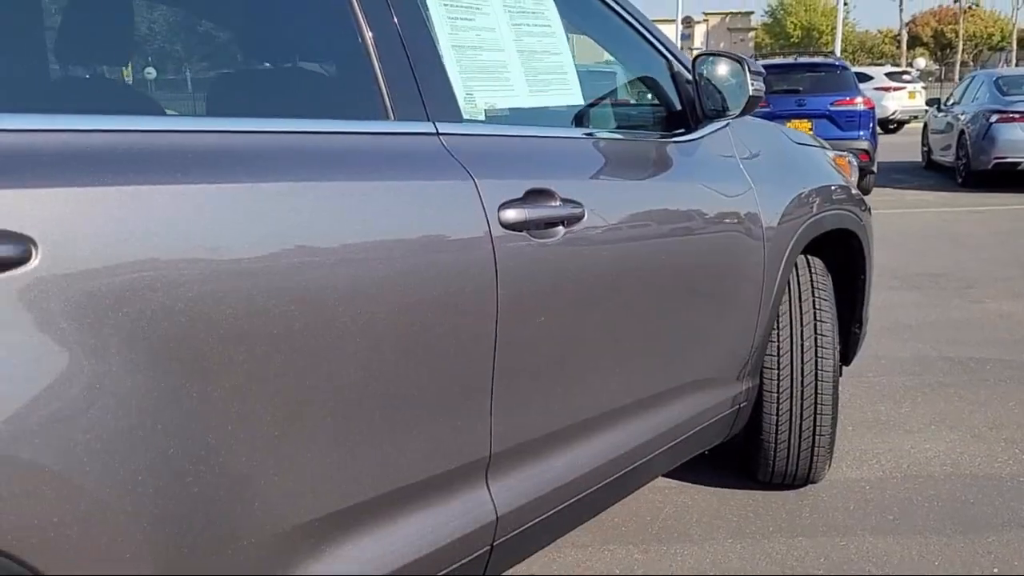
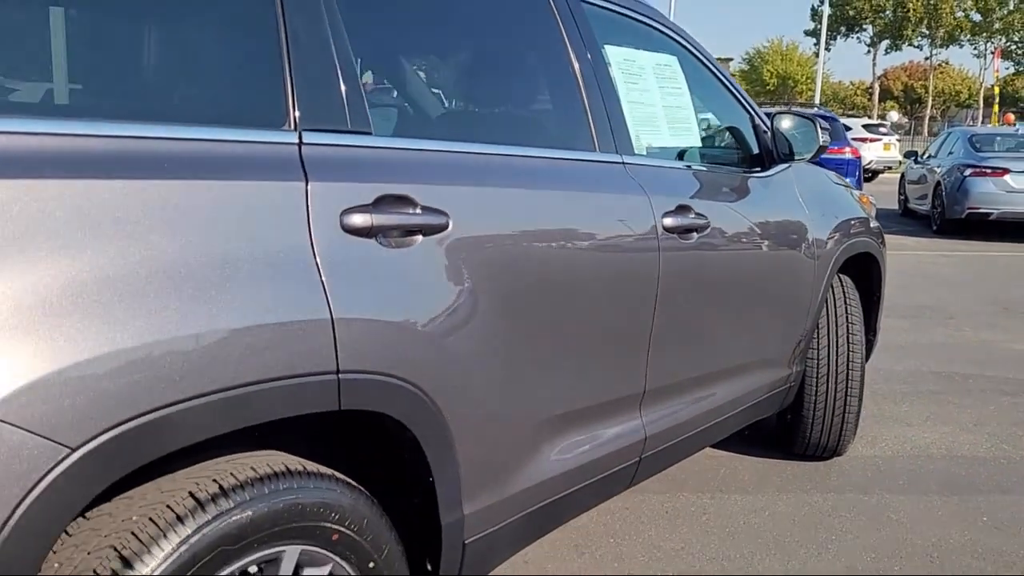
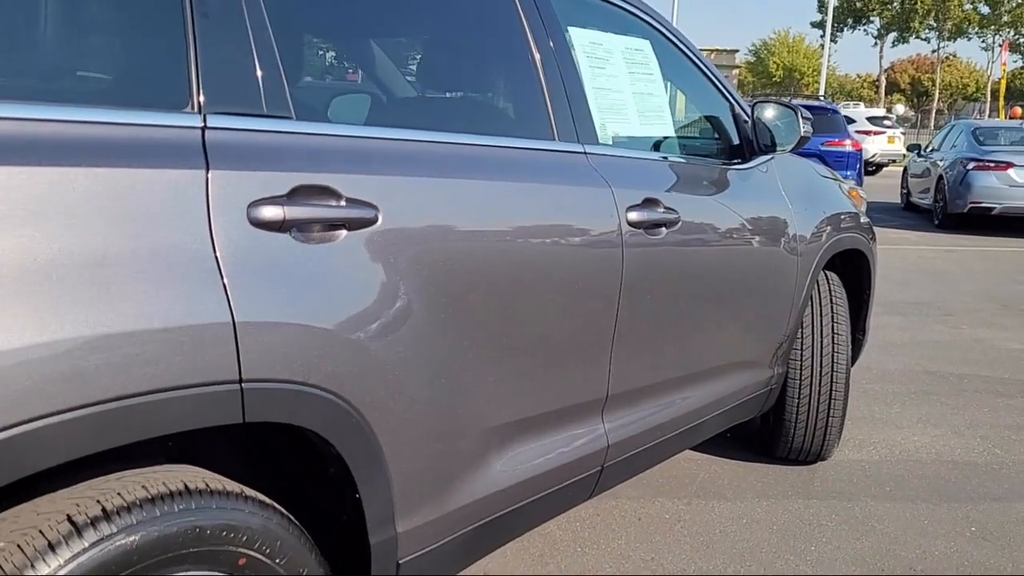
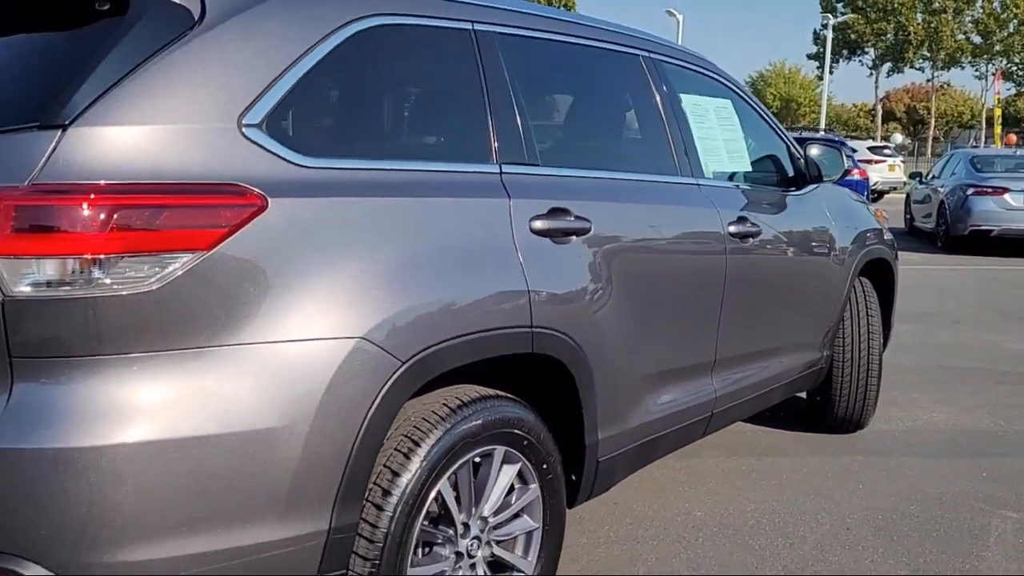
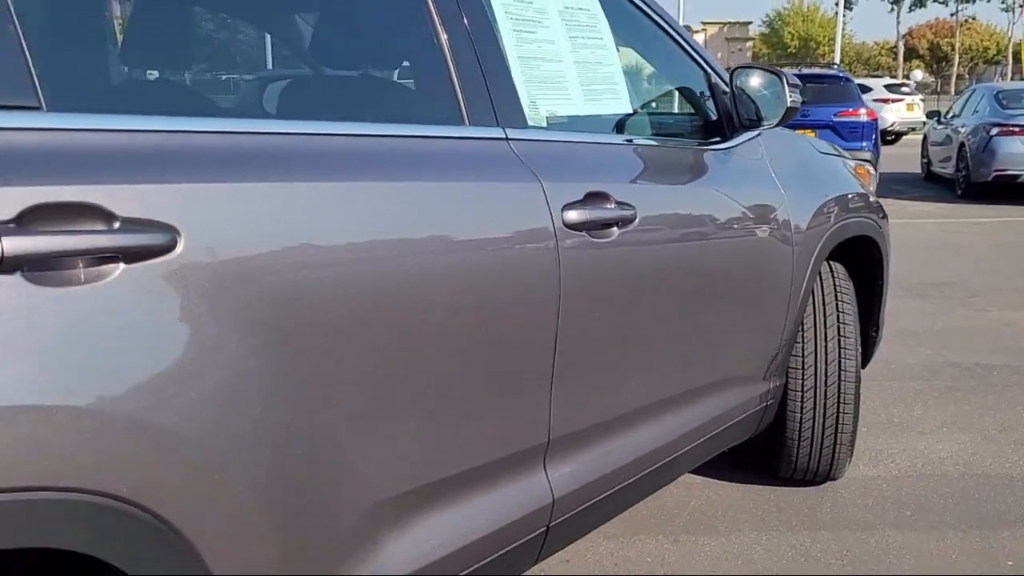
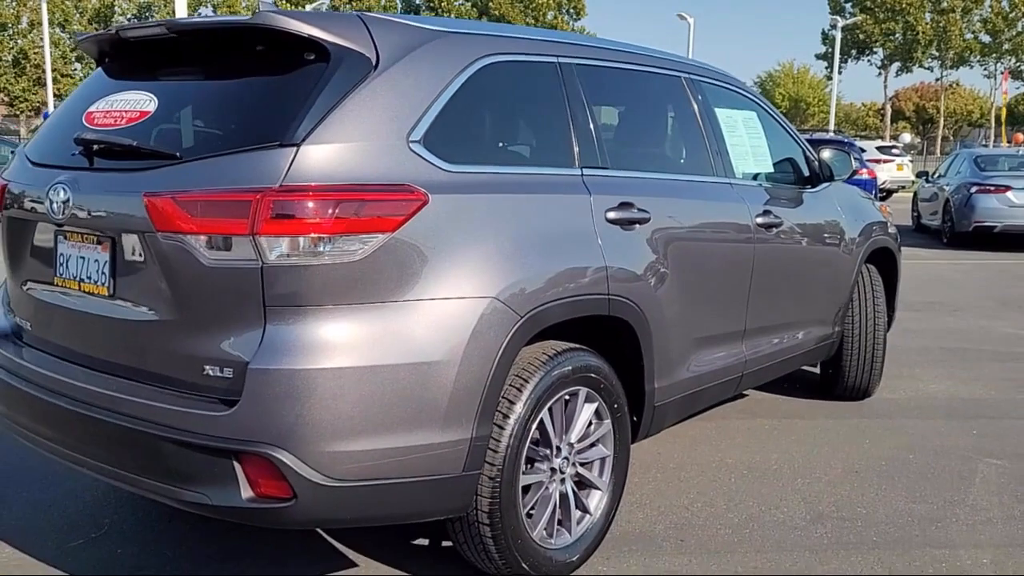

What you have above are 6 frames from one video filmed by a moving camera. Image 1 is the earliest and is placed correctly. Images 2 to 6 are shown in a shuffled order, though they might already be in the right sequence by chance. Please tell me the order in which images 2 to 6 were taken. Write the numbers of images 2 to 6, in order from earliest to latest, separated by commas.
5, 3, 2, 4, 6
